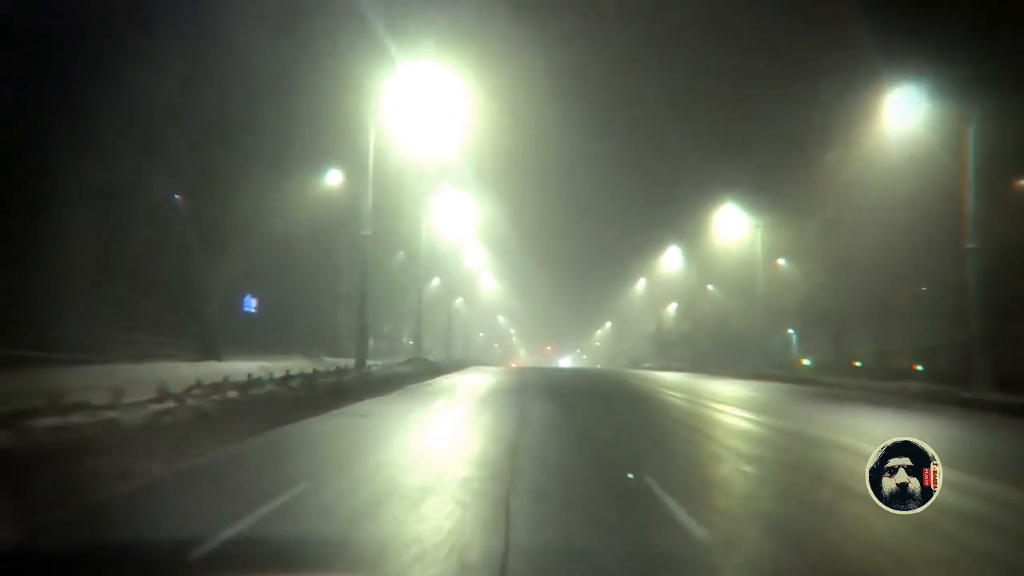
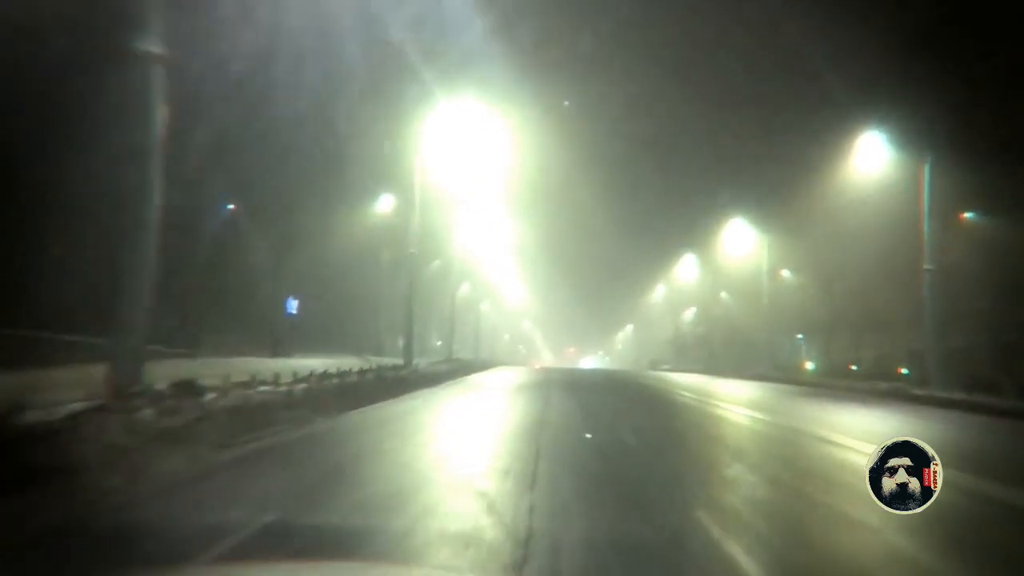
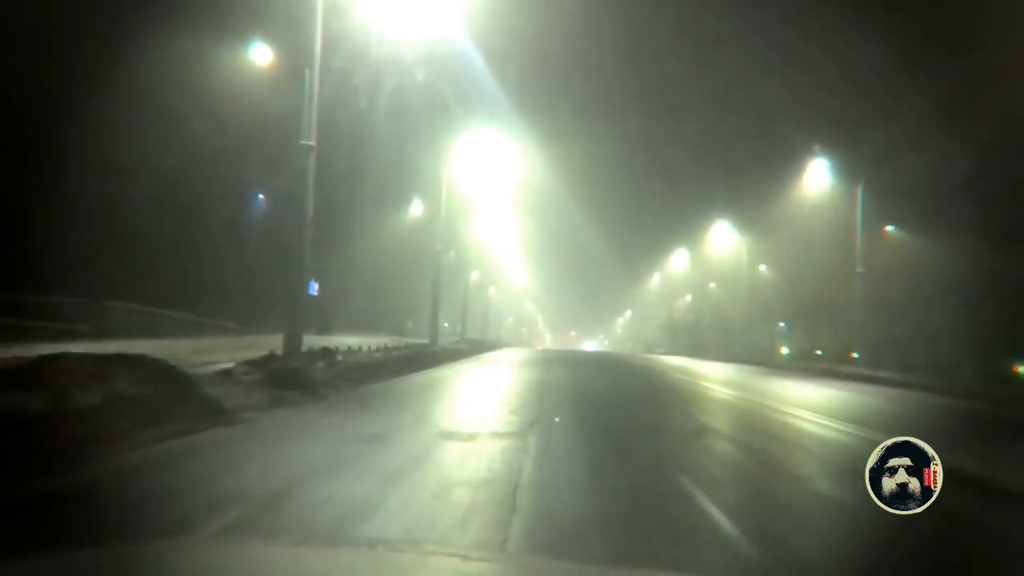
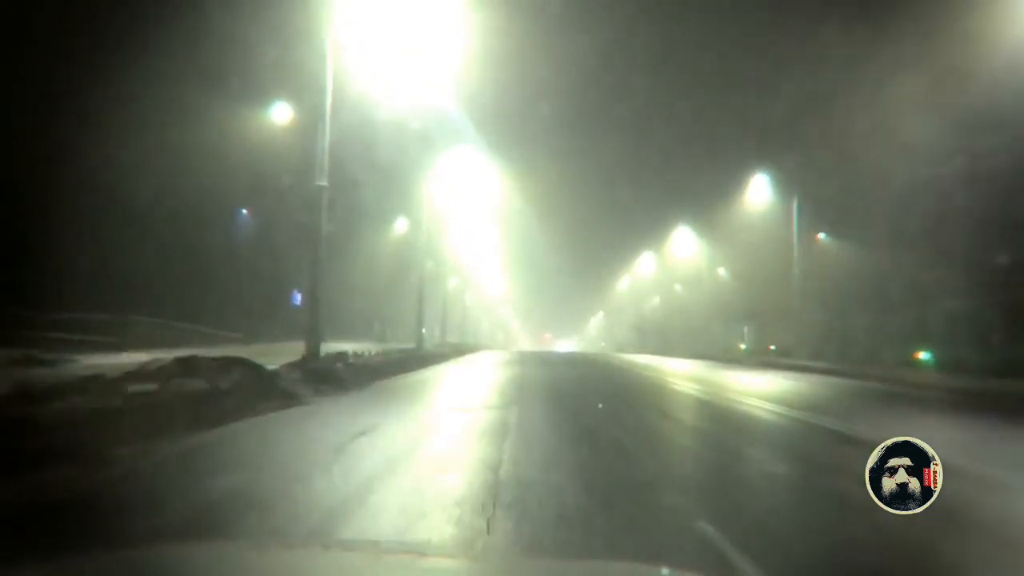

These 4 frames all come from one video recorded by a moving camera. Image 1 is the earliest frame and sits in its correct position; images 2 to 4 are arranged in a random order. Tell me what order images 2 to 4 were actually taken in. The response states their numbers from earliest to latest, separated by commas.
2, 3, 4
